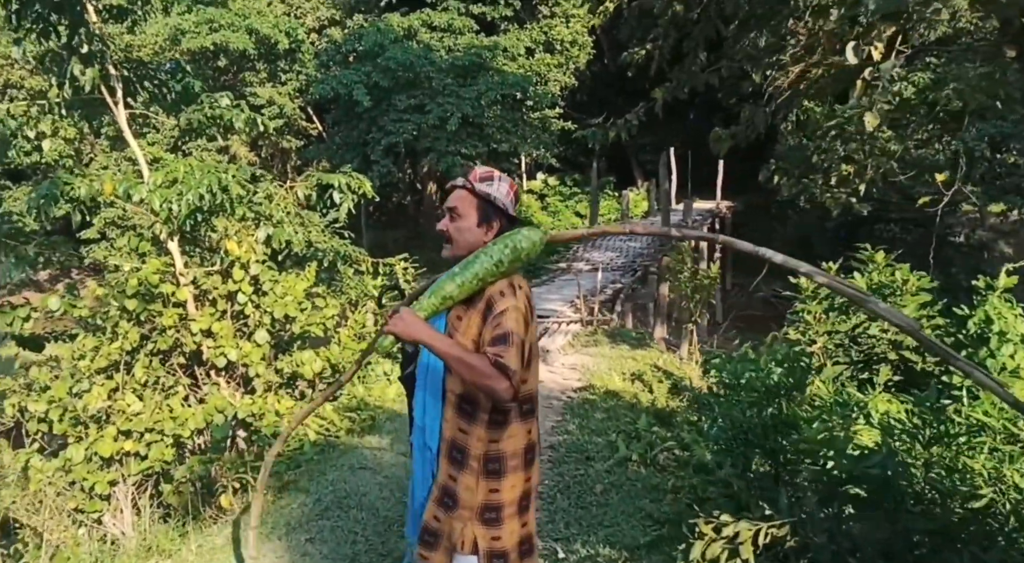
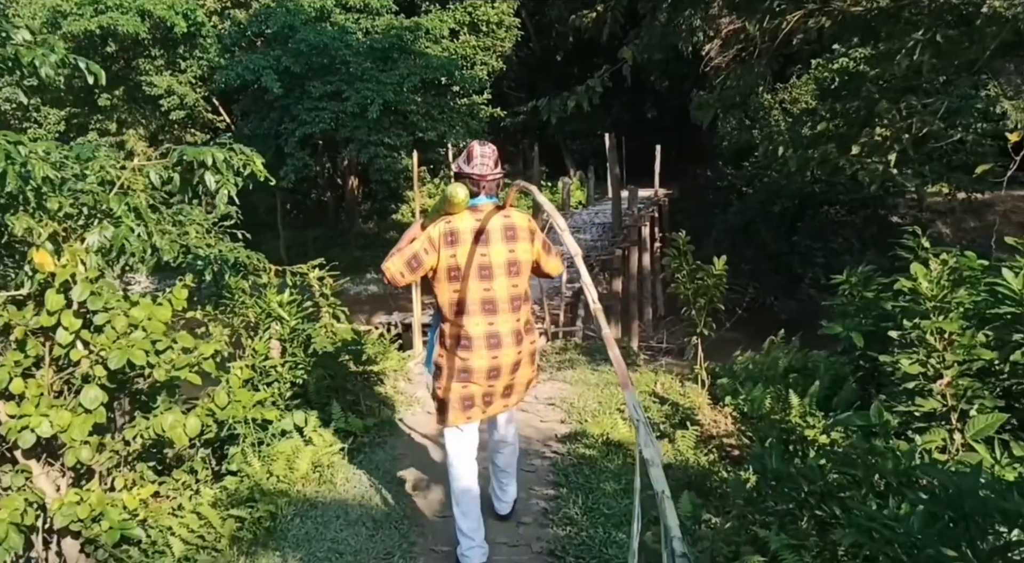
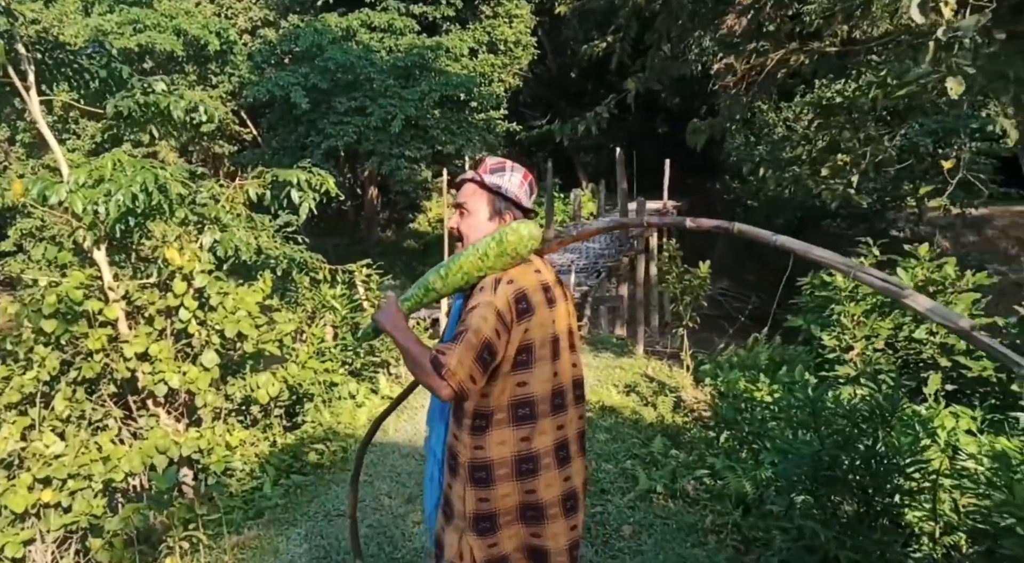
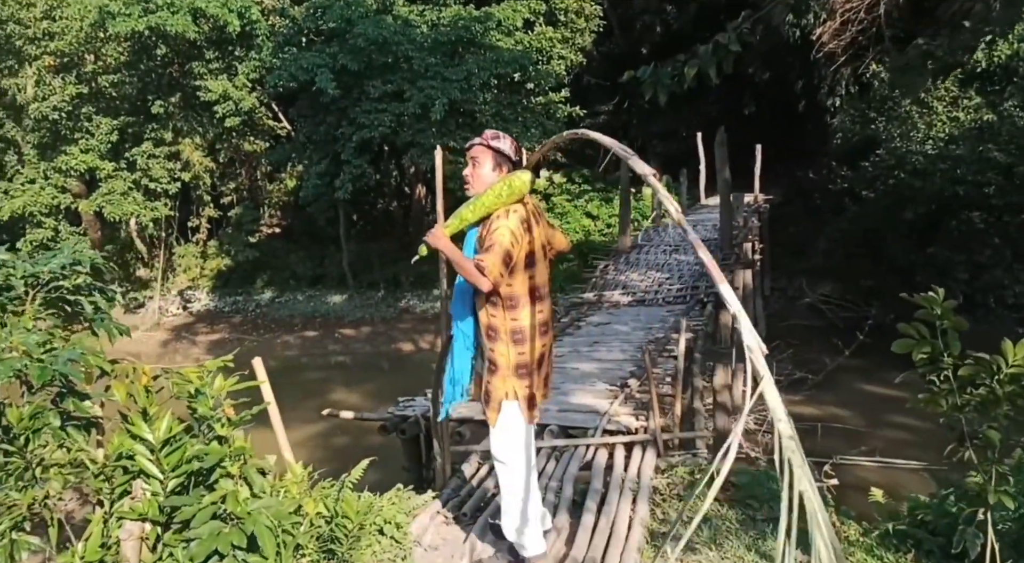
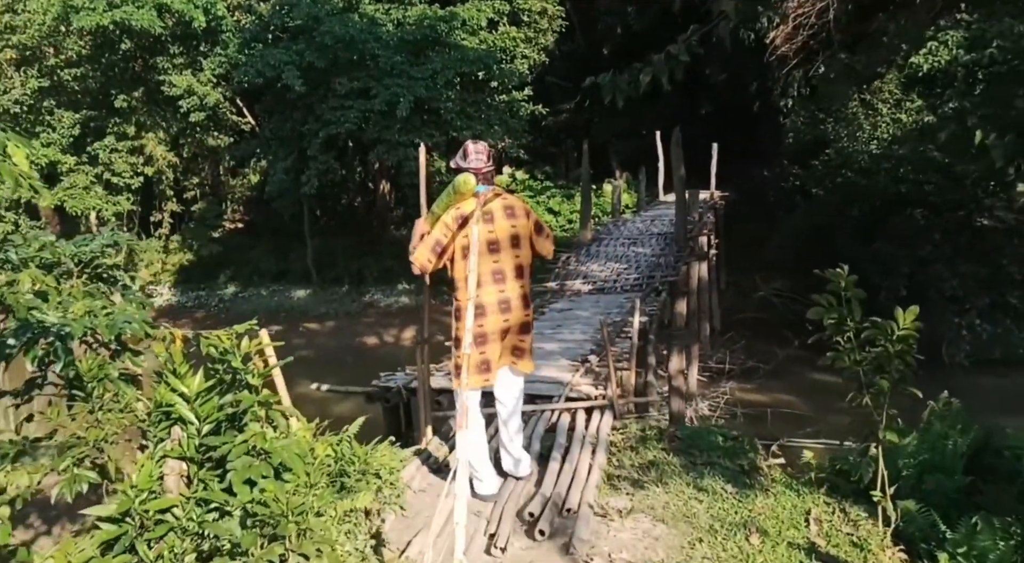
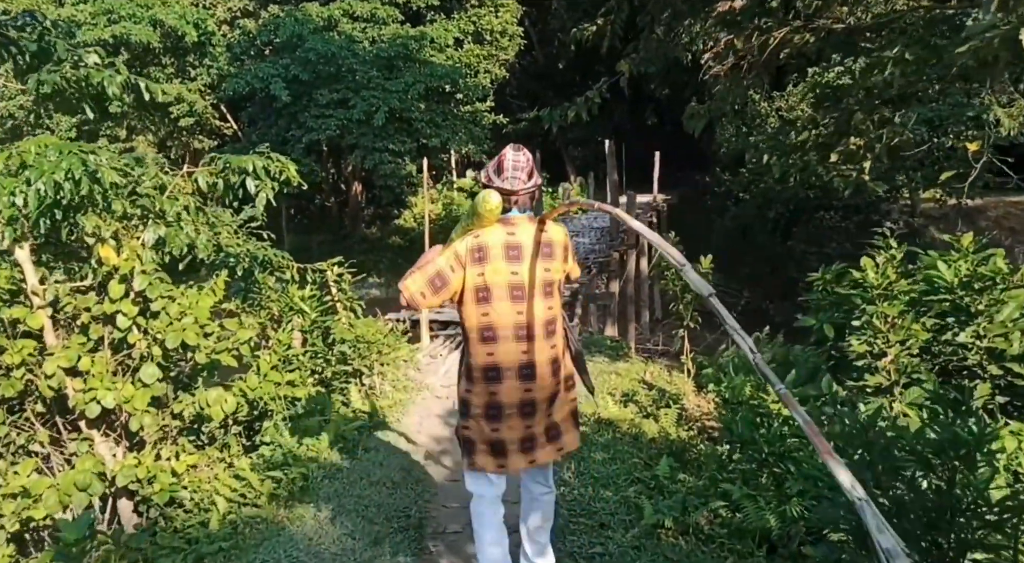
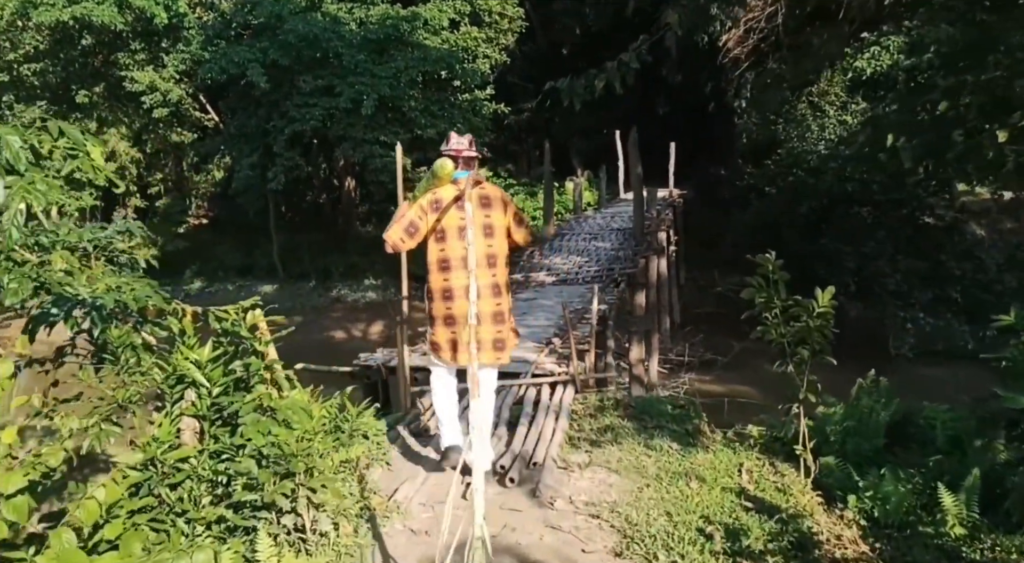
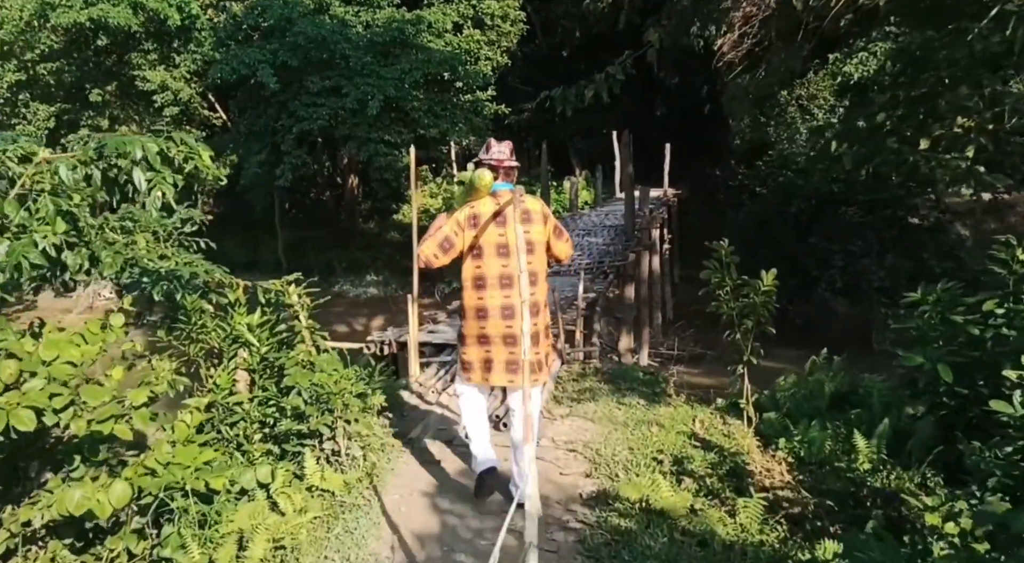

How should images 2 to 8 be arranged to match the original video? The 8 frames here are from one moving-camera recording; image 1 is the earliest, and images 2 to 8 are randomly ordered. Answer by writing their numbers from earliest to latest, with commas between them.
3, 6, 2, 8, 7, 5, 4
